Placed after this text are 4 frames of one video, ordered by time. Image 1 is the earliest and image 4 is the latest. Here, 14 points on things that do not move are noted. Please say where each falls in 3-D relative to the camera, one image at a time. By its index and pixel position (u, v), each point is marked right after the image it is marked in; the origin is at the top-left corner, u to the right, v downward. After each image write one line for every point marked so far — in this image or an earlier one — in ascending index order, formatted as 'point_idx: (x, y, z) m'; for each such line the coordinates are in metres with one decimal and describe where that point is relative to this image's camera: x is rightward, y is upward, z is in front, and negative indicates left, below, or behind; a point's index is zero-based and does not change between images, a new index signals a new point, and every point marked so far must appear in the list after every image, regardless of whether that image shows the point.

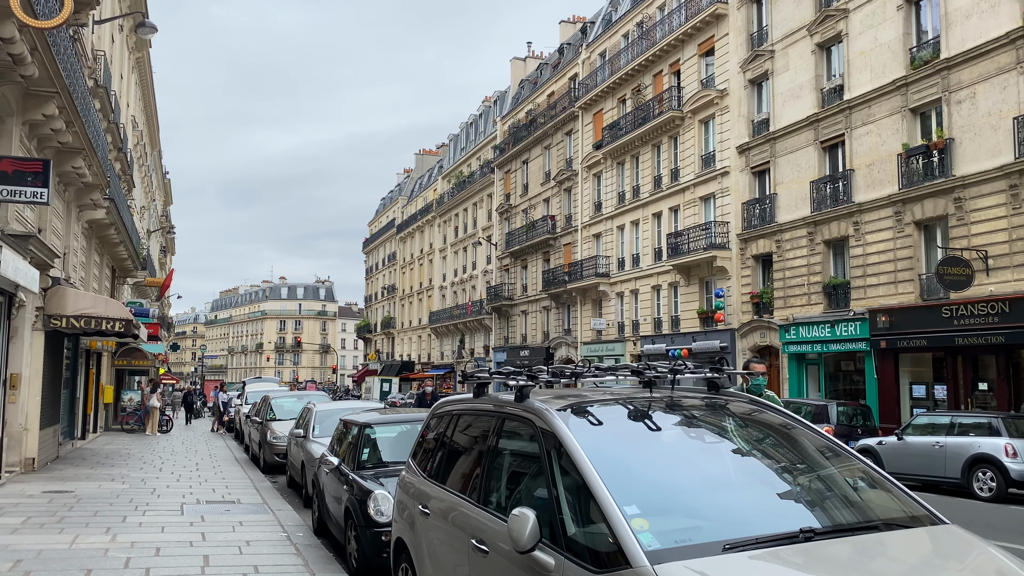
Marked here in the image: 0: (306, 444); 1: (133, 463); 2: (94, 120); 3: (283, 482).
0: (-3.0, -2.3, +11.8) m
1: (-7.6, -3.5, +16.1) m
2: (-9.9, +4.0, +19.0) m
3: (-4.0, -3.4, +14.2) m
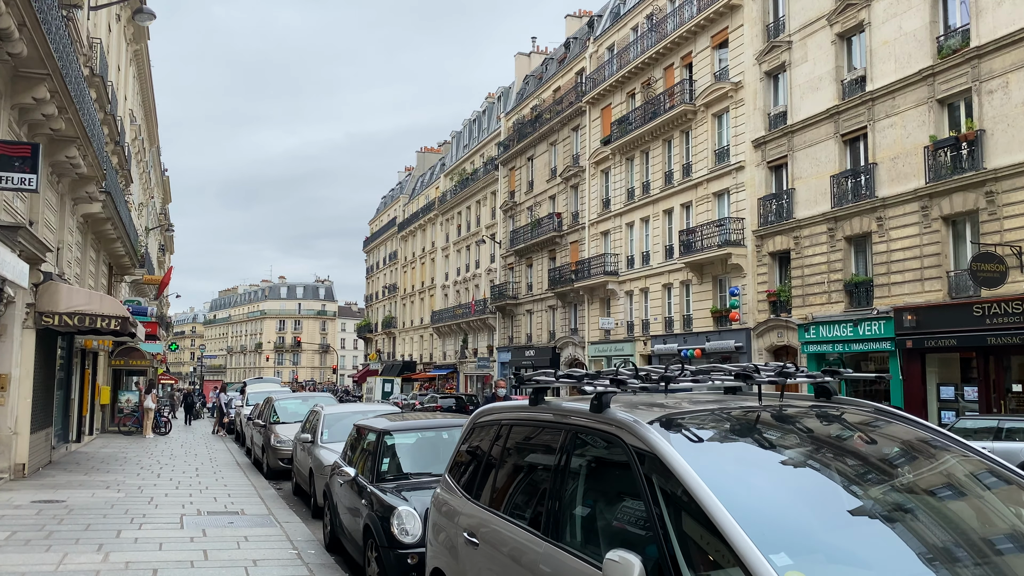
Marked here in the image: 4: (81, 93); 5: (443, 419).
0: (-2.7, -2.2, +11.0) m
1: (-7.3, -3.4, +15.3) m
2: (-9.6, +4.1, +18.2) m
3: (-3.7, -3.4, +13.4) m
4: (-9.1, +4.1, +17.0) m
5: (-0.7, -1.3, +8.1) m
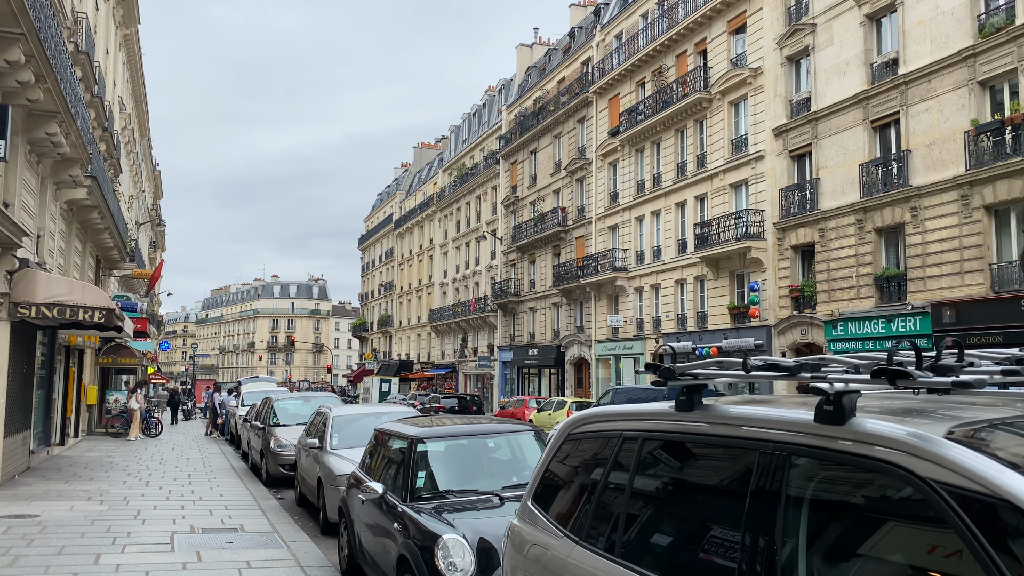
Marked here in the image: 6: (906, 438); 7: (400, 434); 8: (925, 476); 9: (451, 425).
0: (-2.3, -2.1, +9.7) m
1: (-6.9, -3.2, +14.0) m
2: (-9.2, +4.2, +16.8) m
3: (-3.3, -3.2, +12.1) m
4: (-8.7, +4.3, +15.6) m
5: (-0.3, -1.2, +6.8) m
6: (+1.0, -0.4, +2.0) m
7: (-0.9, -1.2, +6.9) m
8: (+1.0, -0.5, +1.9) m
9: (-0.5, -1.1, +6.7) m
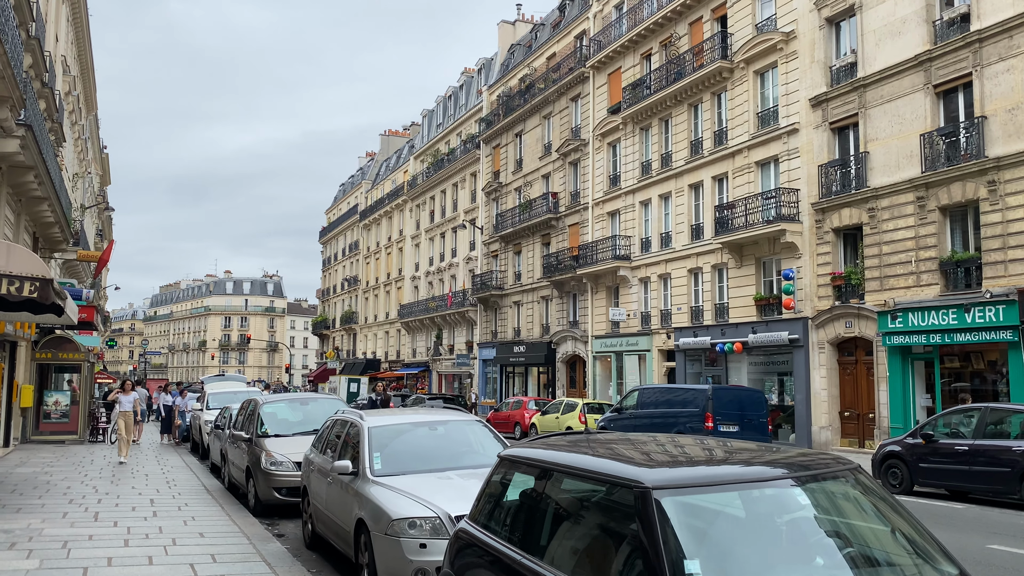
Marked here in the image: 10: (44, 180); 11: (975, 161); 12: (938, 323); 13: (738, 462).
0: (-1.2, -1.7, +6.6) m
1: (-6.0, -2.8, +10.6) m
2: (-8.5, +4.7, +13.3) m
3: (-2.4, -2.8, +9.0) m
4: (-7.9, +4.7, +12.2) m
5: (+1.0, -0.8, +3.8) m
6: (+2.5, 0.0, -0.9) m
7: (+0.3, -0.9, +3.9) m
8: (+2.5, -0.1, -1.0) m
9: (+0.7, -0.8, +3.6) m
10: (-10.1, +2.3, +17.3) m
11: (+10.4, +2.9, +18.1) m
12: (+9.8, -0.8, +18.6) m
13: (+1.0, -0.8, +3.6) m
